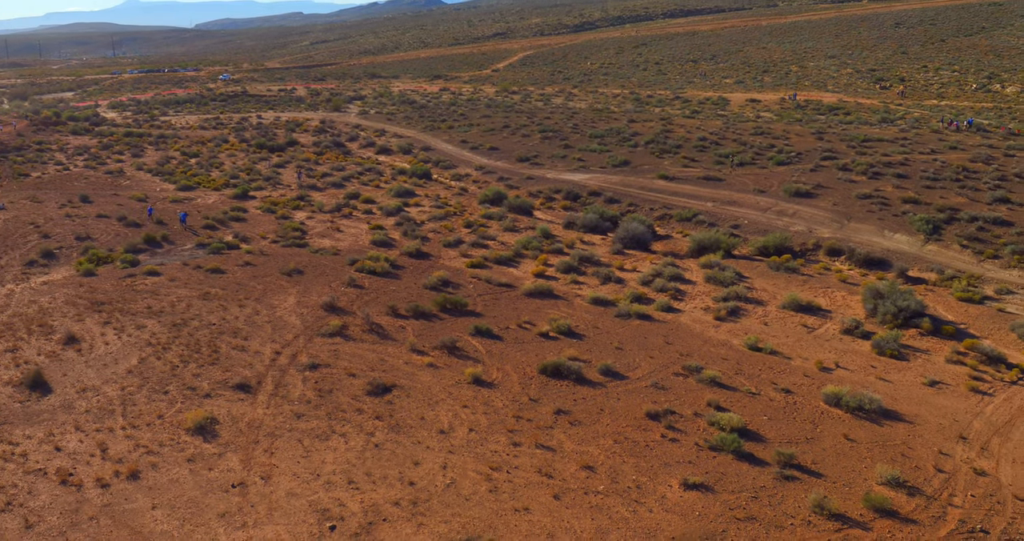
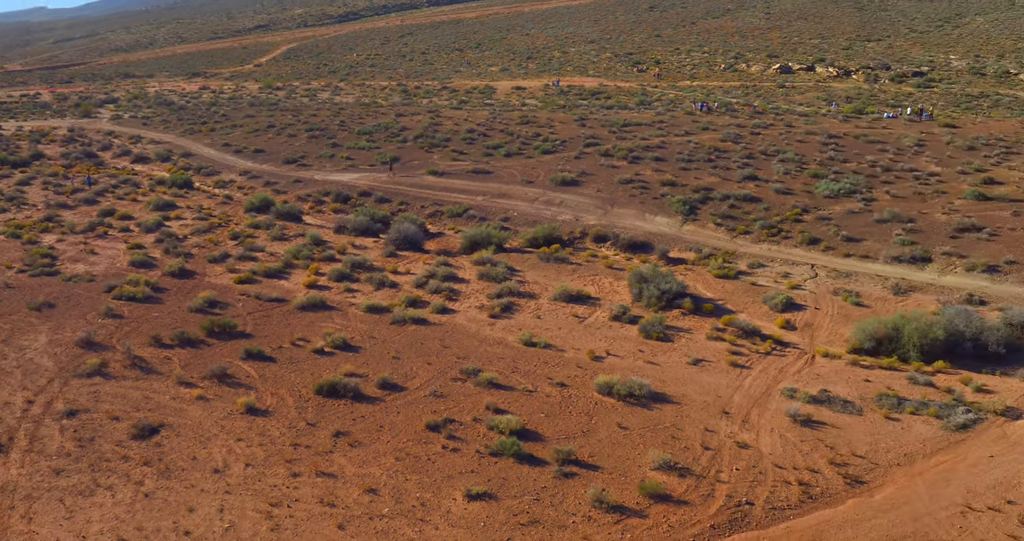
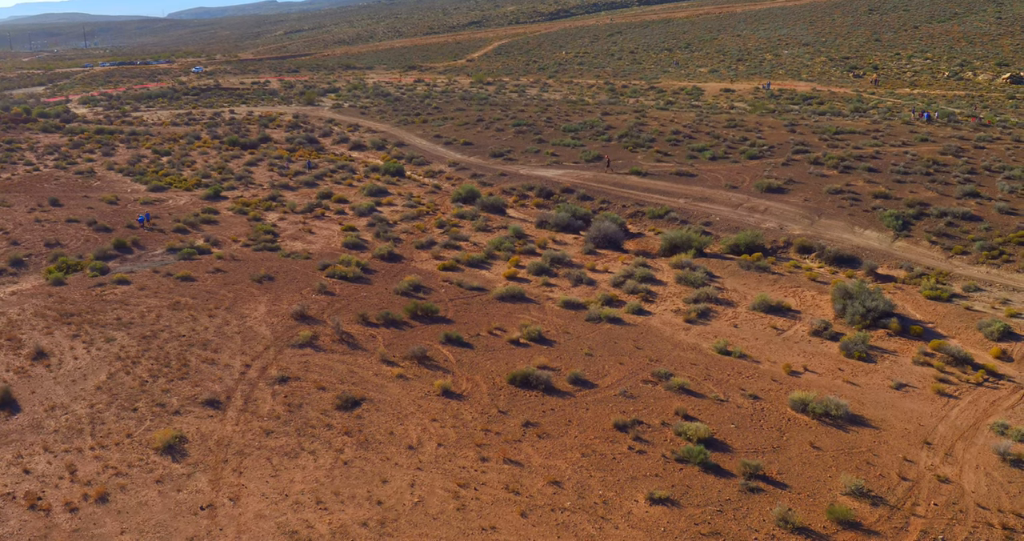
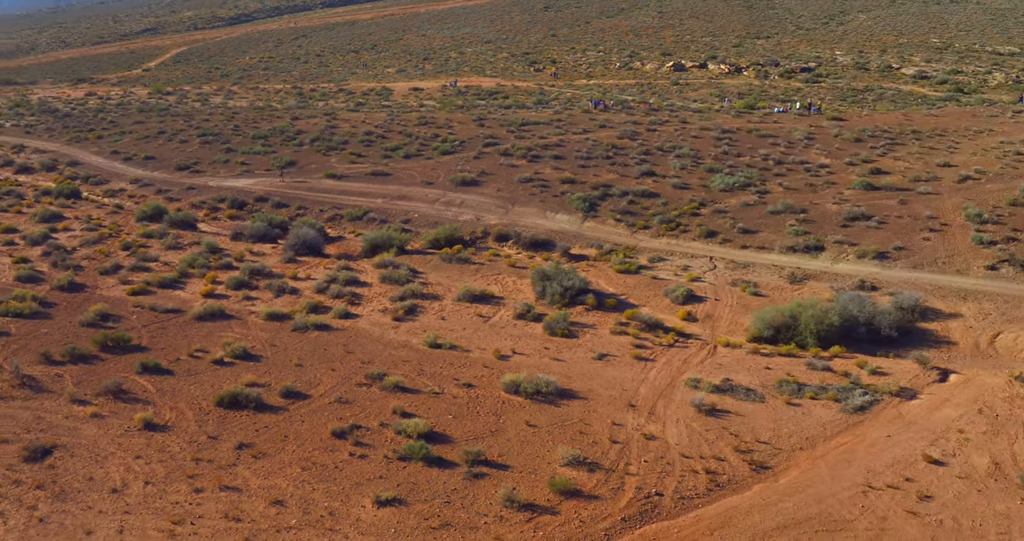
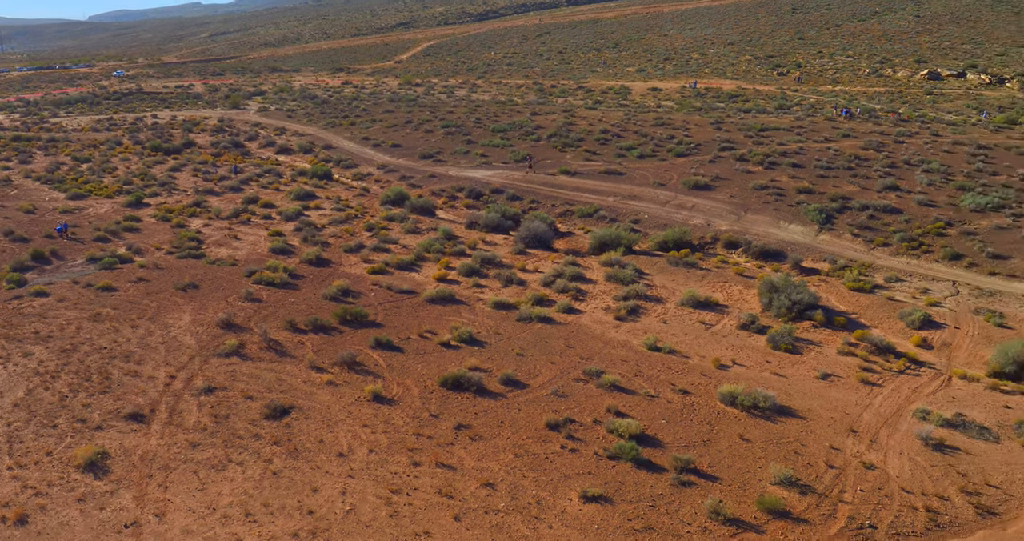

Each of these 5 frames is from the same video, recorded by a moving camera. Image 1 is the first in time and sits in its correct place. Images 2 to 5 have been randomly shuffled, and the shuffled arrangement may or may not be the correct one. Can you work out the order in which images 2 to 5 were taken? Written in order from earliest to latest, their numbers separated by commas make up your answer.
3, 5, 2, 4
